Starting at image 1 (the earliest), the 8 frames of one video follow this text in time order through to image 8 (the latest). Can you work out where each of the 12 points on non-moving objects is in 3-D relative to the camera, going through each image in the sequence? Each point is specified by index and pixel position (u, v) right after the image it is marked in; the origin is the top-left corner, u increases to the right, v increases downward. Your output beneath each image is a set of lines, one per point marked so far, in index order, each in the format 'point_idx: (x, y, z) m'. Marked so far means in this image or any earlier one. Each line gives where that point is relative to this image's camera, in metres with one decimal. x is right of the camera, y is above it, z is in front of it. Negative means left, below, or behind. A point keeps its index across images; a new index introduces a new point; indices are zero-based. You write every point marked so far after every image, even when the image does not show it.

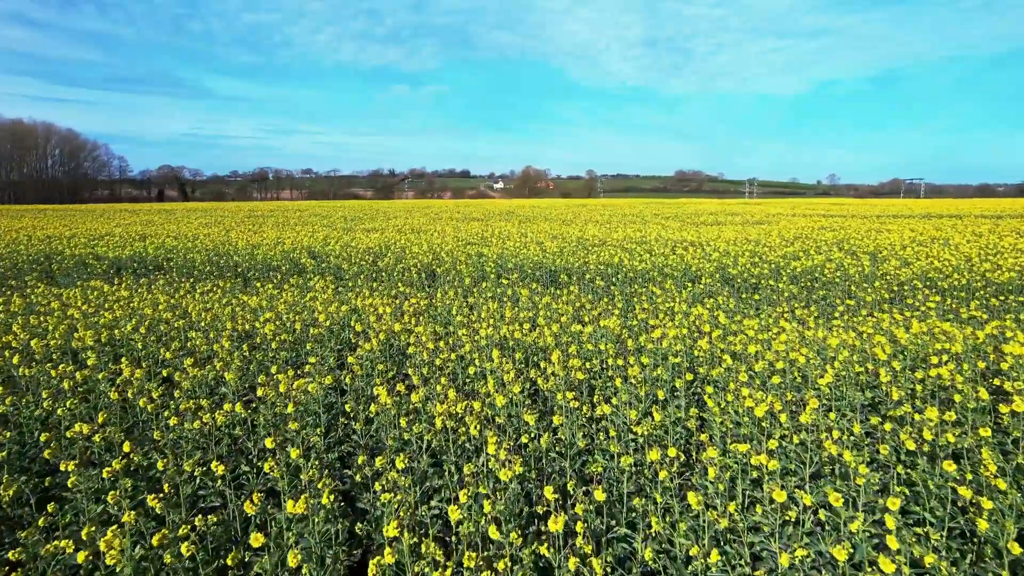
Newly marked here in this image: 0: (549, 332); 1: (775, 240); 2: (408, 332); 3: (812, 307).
0: (+0.4, -1.0, +6.9) m
1: (+7.7, +1.2, +18.9) m
2: (-1.1, -1.0, +6.9) m
3: (+4.3, -0.4, +9.3) m
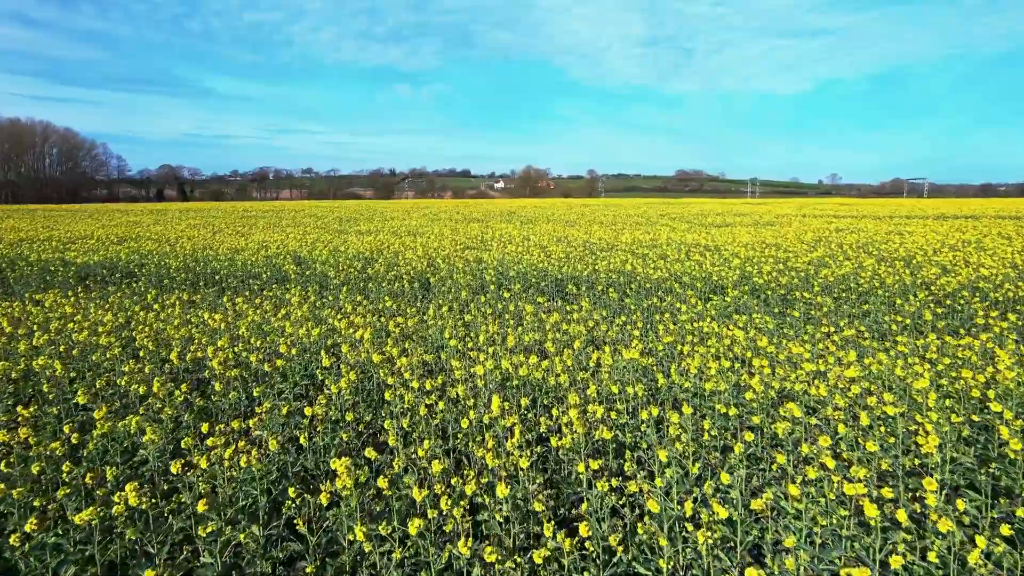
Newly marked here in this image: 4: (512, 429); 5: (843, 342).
0: (+0.4, -1.2, +5.8) m
1: (+7.8, +1.0, +17.7) m
2: (-1.1, -1.2, +5.7) m
3: (+4.3, -0.6, +8.2) m
4: (0.0, -1.0, +4.2) m
5: (+3.6, -0.8, +7.2) m
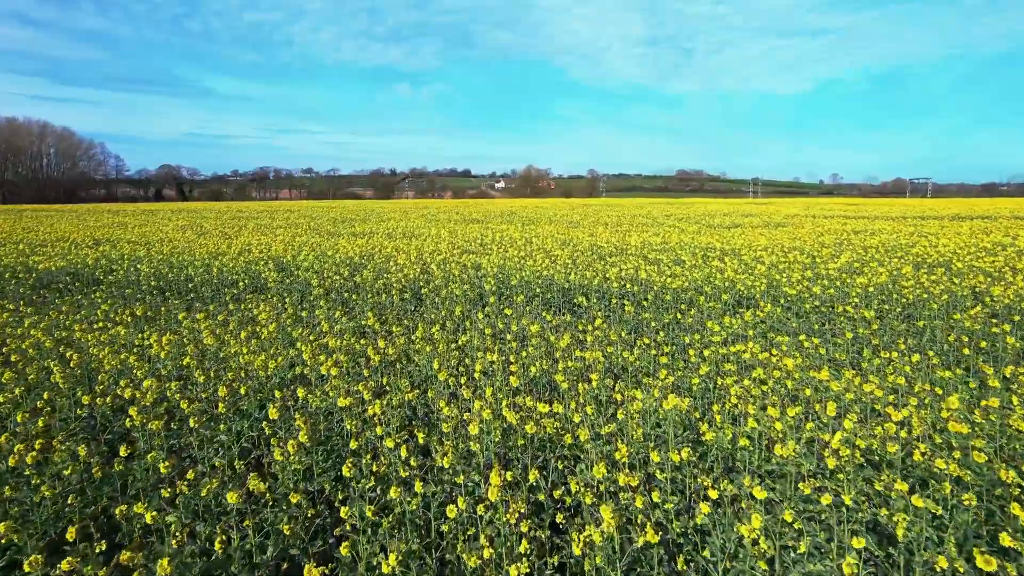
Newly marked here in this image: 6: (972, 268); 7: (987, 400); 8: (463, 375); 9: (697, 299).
0: (+0.4, -1.3, +4.7) m
1: (+7.8, +0.9, +16.6) m
2: (-1.1, -1.4, +4.6) m
3: (+4.4, -0.8, +7.1) m
4: (0.0, -1.1, +3.0) m
5: (+3.6, -1.0, +6.0) m
6: (+8.9, +0.4, +12.1) m
7: (+3.6, -1.1, +5.1) m
8: (-0.4, -1.1, +5.6) m
9: (+2.6, -0.4, +9.2) m
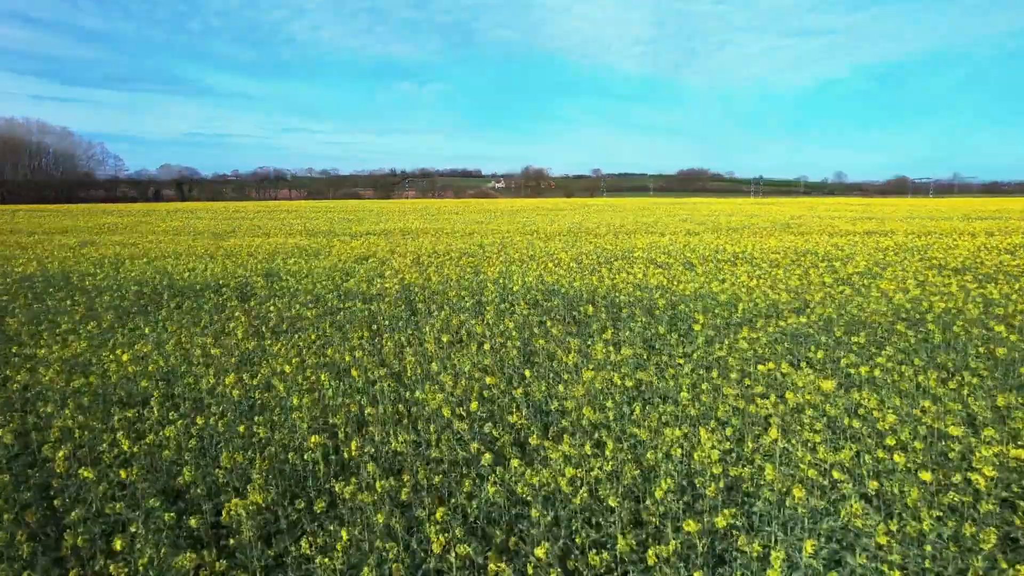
0: (+0.5, -1.5, +3.9) m
1: (+7.9, +0.7, +15.8) m
2: (-1.0, -1.5, +3.8) m
3: (+4.4, -0.9, +6.3) m
4: (+0.1, -1.3, +2.2) m
5: (+3.7, -1.1, +5.2) m
6: (+8.9, +0.2, +11.3) m
7: (+3.7, -1.3, +4.3) m
8: (-0.4, -1.3, +4.8) m
9: (+2.7, -0.6, +8.4) m
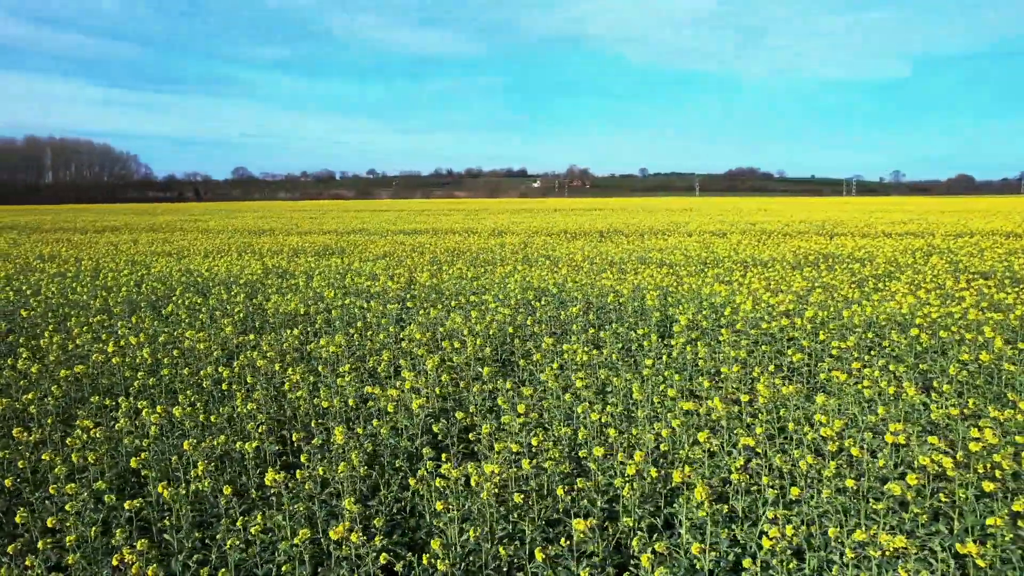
0: (0.0, -1.5, +4.0) m
1: (+8.1, +0.7, +15.4) m
2: (-1.5, -1.5, +4.0) m
3: (+4.0, -1.0, +6.1) m
4: (-0.6, -1.3, +2.3) m
5: (+3.2, -1.1, +5.1) m
6: (+8.8, +0.2, +10.8) m
7: (+3.2, -1.3, +4.2) m
8: (-0.8, -1.3, +4.9) m
9: (+2.4, -0.6, +8.3) m
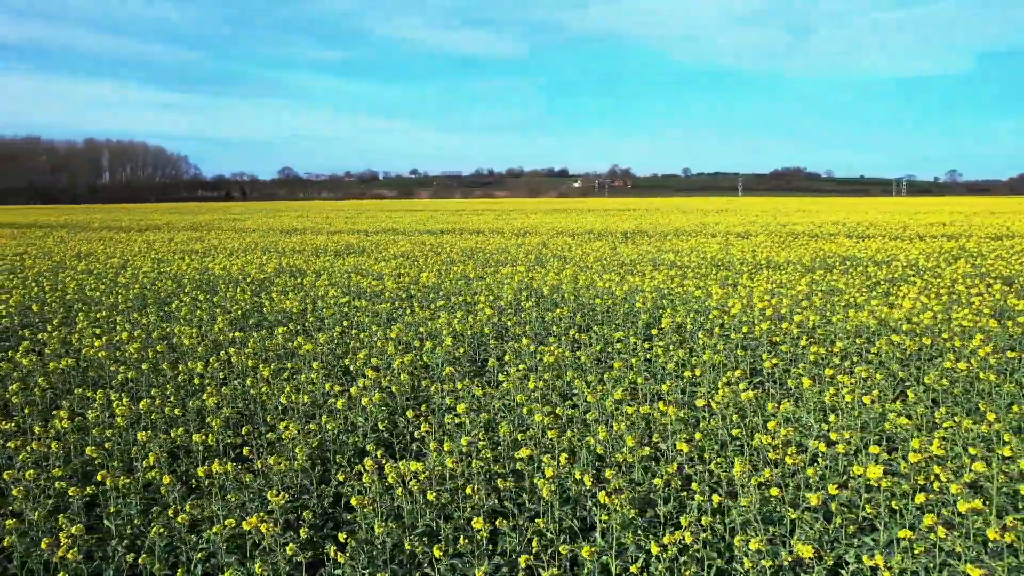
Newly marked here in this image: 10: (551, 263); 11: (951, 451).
0: (-0.6, -1.5, +4.0) m
1: (+8.3, +0.6, +14.9) m
2: (-2.1, -1.5, +4.2) m
3: (+3.6, -1.0, +5.9) m
4: (-1.2, -1.3, +2.5) m
5: (+2.8, -1.2, +5.0) m
6: (+8.7, +0.1, +10.4) m
7: (+2.7, -1.3, +4.1) m
8: (-1.3, -1.3, +5.1) m
9: (+2.2, -0.6, +8.3) m
10: (+0.9, +0.7, +16.1) m
11: (+3.3, -1.2, +4.7) m
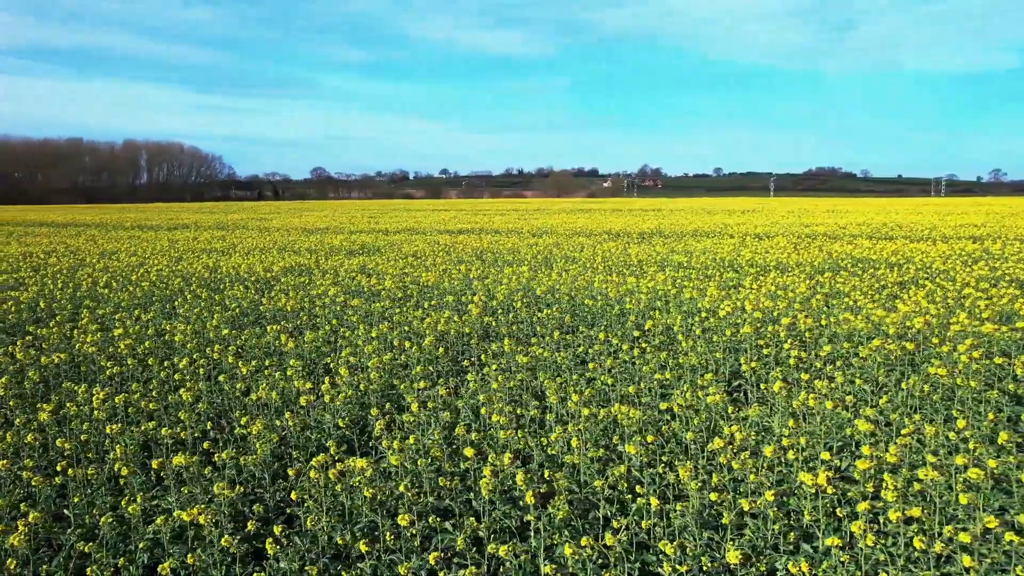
0: (-1.0, -1.5, +4.1) m
1: (+8.3, +0.5, +14.6) m
2: (-2.4, -1.5, +4.3) m
3: (+3.3, -1.1, +5.8) m
4: (-1.6, -1.3, +2.6) m
5: (+2.4, -1.2, +4.9) m
6: (+8.6, 0.0, +10.0) m
7: (+2.3, -1.4, +4.0) m
8: (-1.6, -1.3, +5.2) m
9: (+2.0, -0.6, +8.2) m
10: (+1.1, +0.7, +16.0) m
11: (+2.9, -1.2, +4.6) m
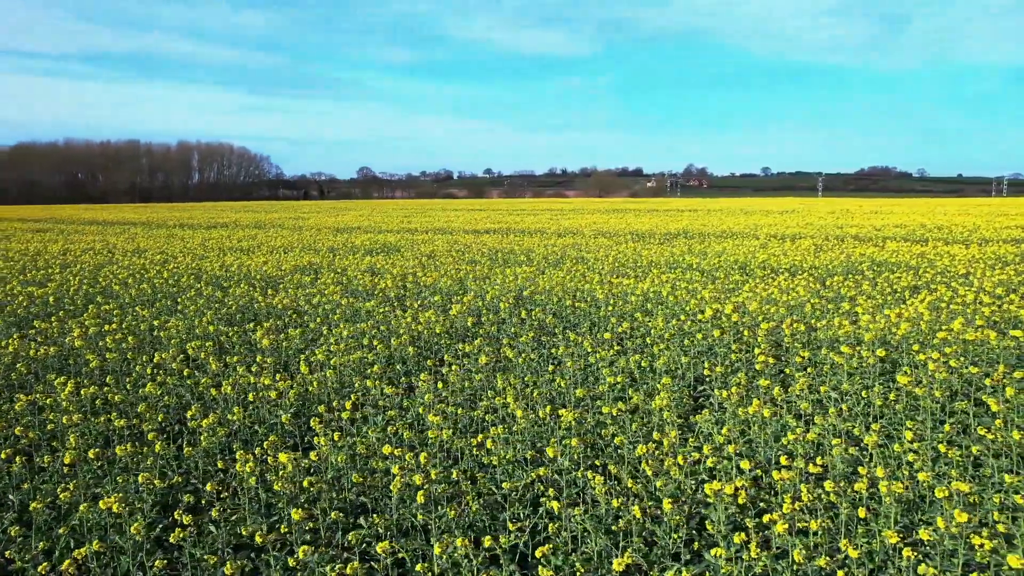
0: (-1.5, -1.5, +4.2) m
1: (+8.4, +0.4, +14.1) m
2: (-3.0, -1.5, +4.5) m
3: (+2.8, -1.1, +5.7) m
4: (-2.3, -1.3, +2.7) m
5: (+1.9, -1.2, +4.8) m
6: (+8.4, -0.1, +9.5) m
7: (+1.7, -1.4, +3.9) m
8: (-2.2, -1.3, +5.3) m
9: (+1.6, -0.7, +8.1) m
10: (+1.3, +0.6, +16.0) m
11: (+2.4, -1.3, +4.5) m
